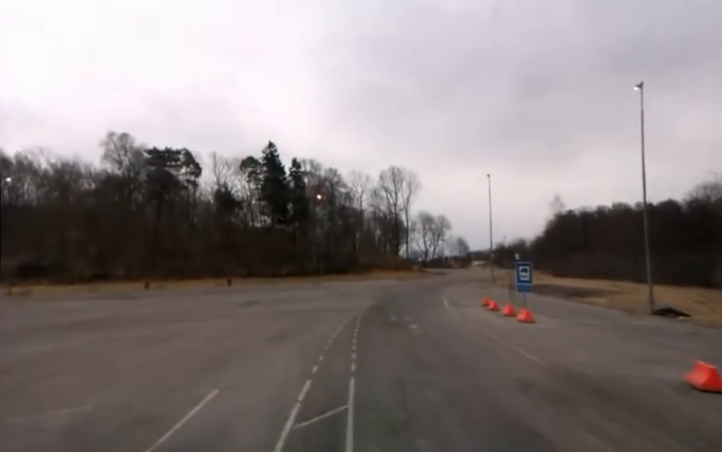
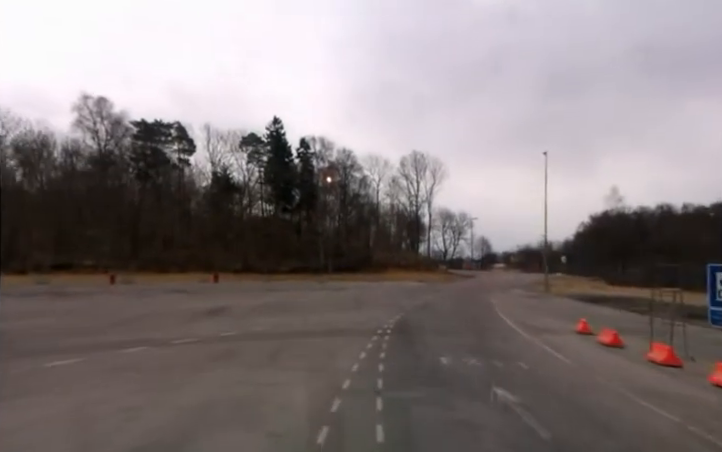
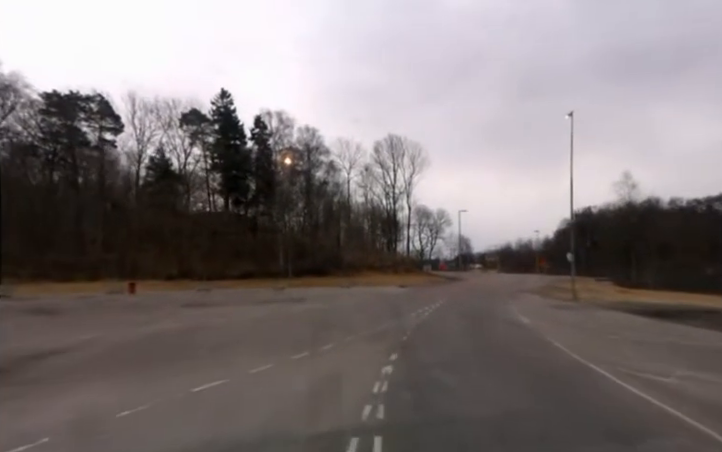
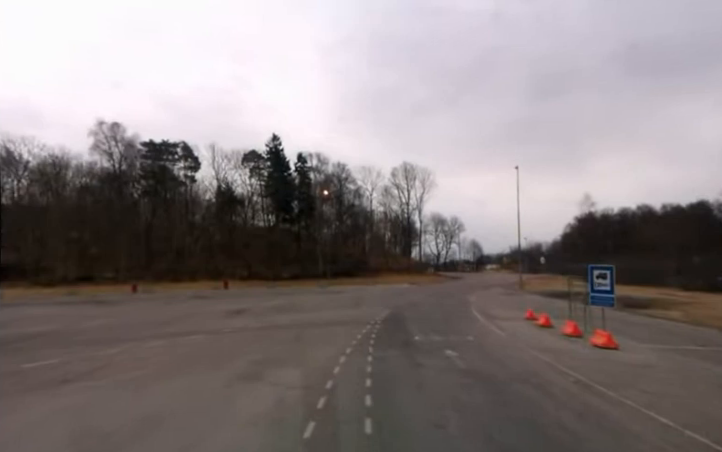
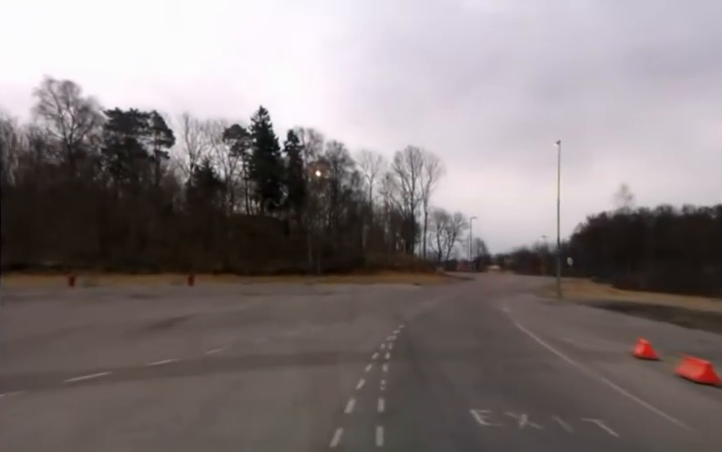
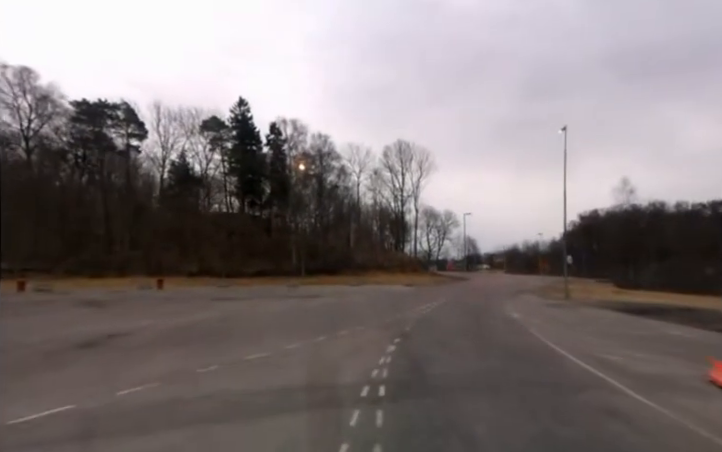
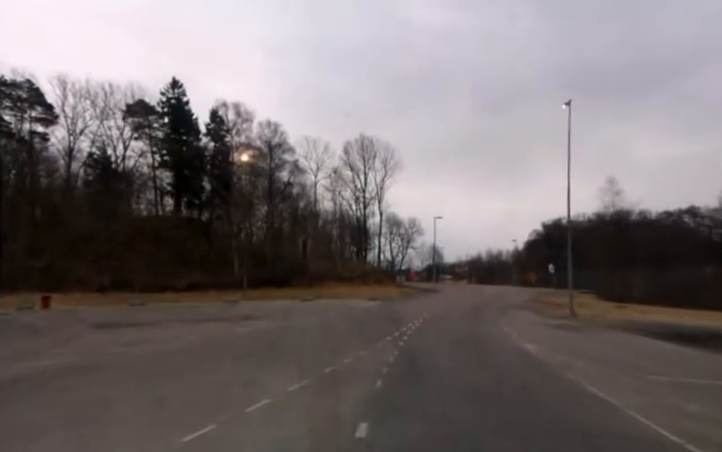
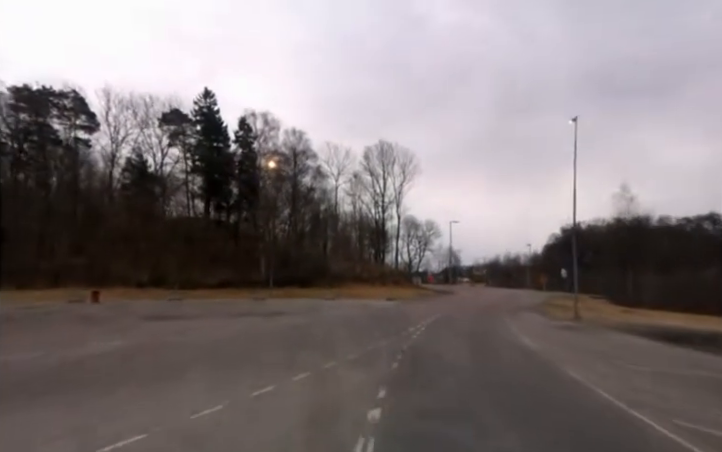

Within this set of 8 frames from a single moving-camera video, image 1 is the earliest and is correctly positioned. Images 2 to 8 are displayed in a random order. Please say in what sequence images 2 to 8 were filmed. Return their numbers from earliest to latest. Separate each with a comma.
4, 2, 5, 6, 3, 8, 7
